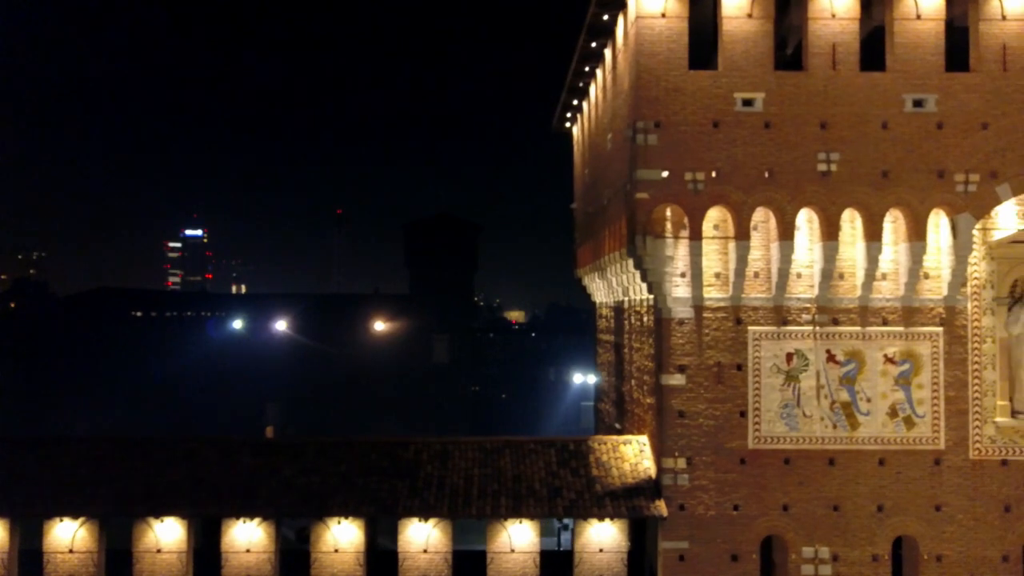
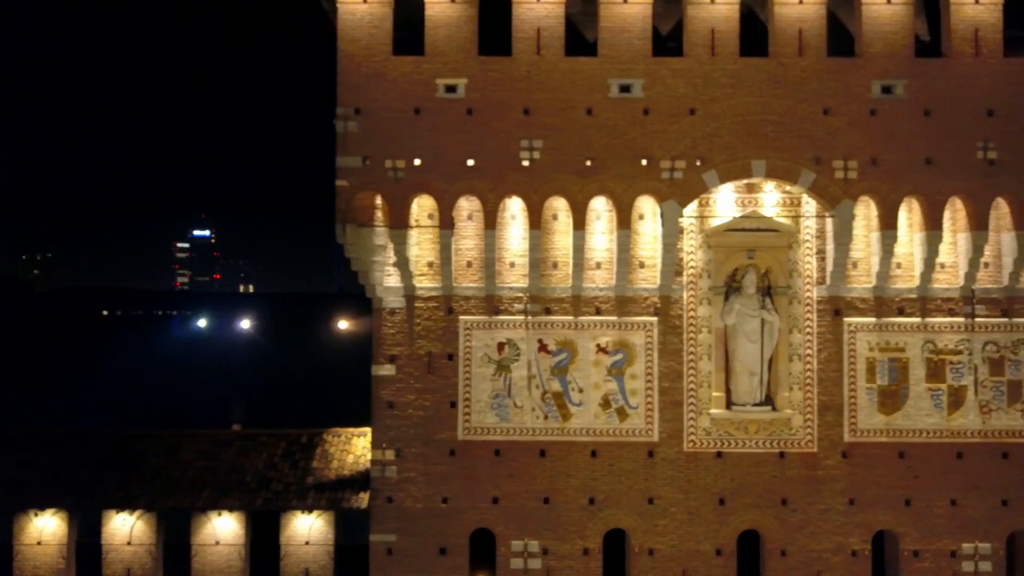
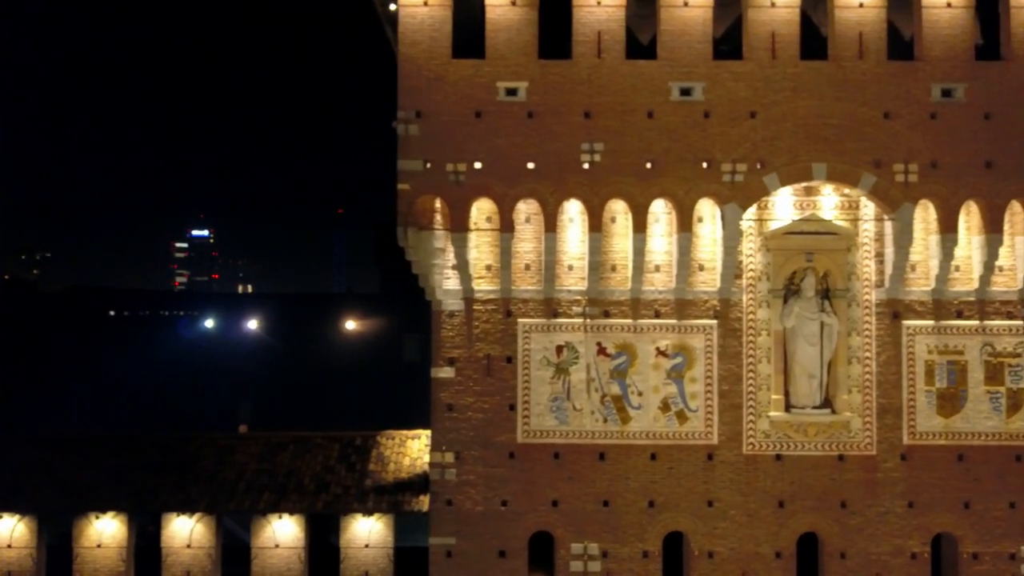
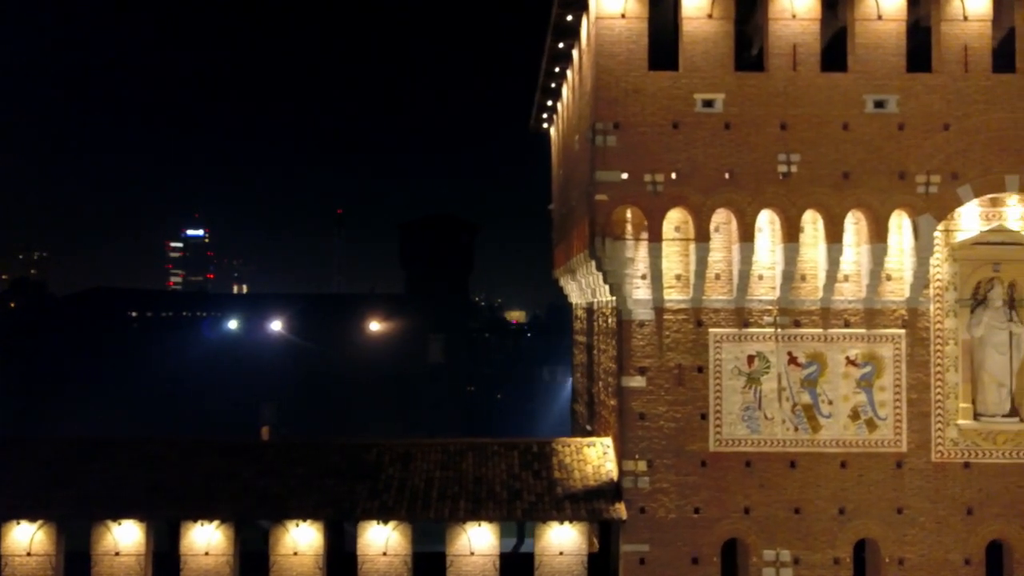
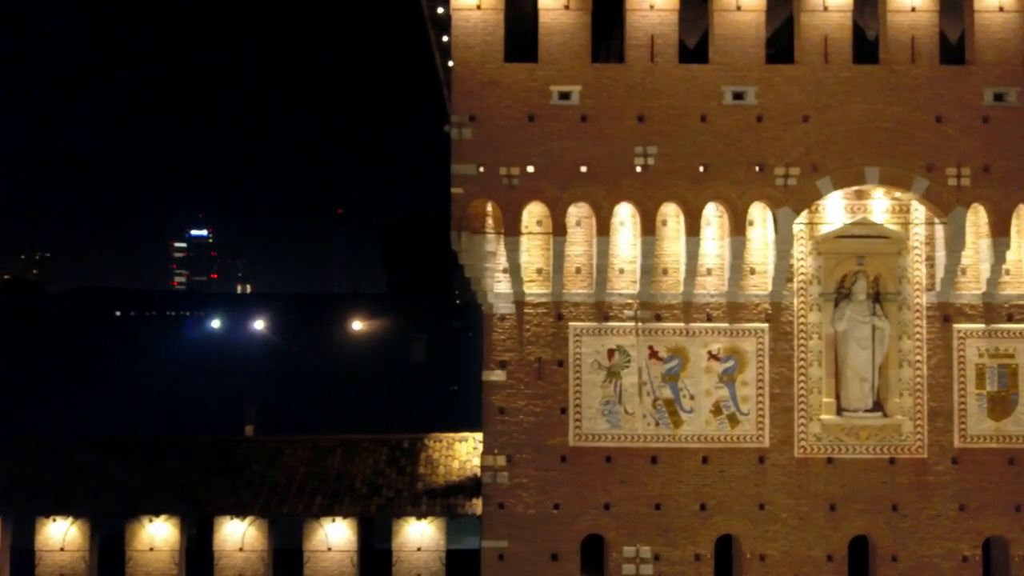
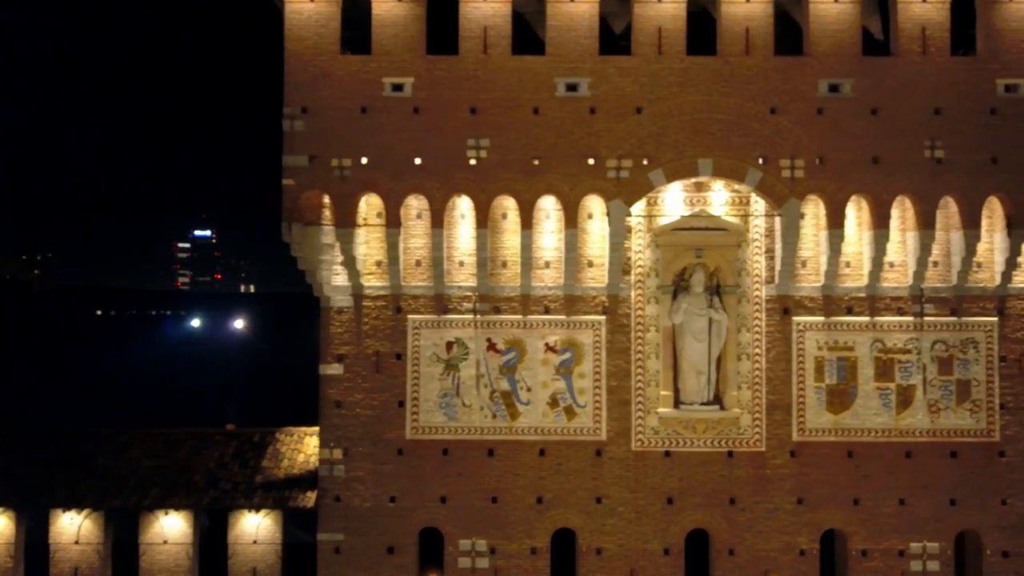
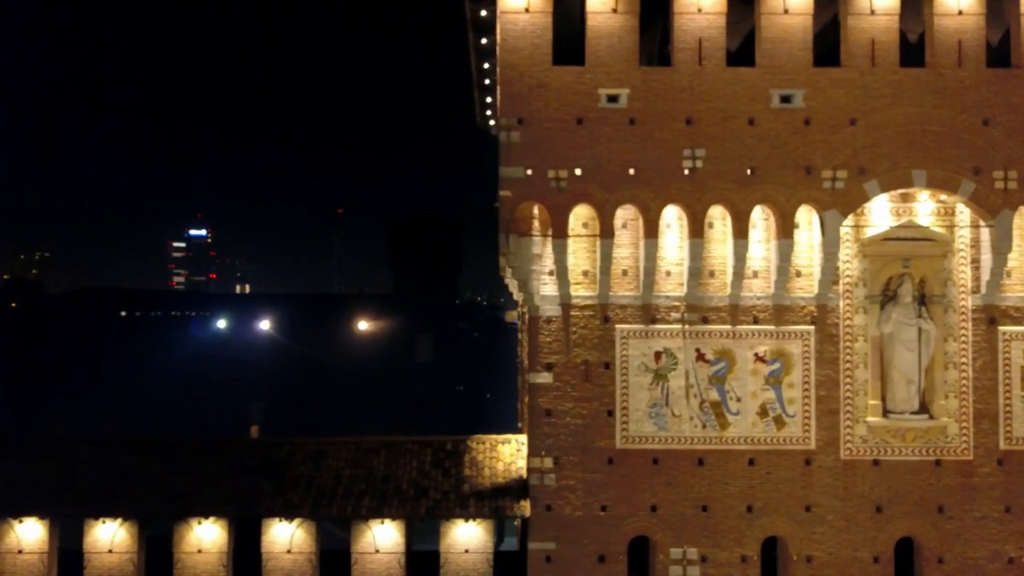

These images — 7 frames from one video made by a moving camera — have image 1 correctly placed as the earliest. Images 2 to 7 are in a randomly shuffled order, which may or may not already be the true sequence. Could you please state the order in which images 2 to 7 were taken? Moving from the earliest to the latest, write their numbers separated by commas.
4, 7, 5, 3, 2, 6
